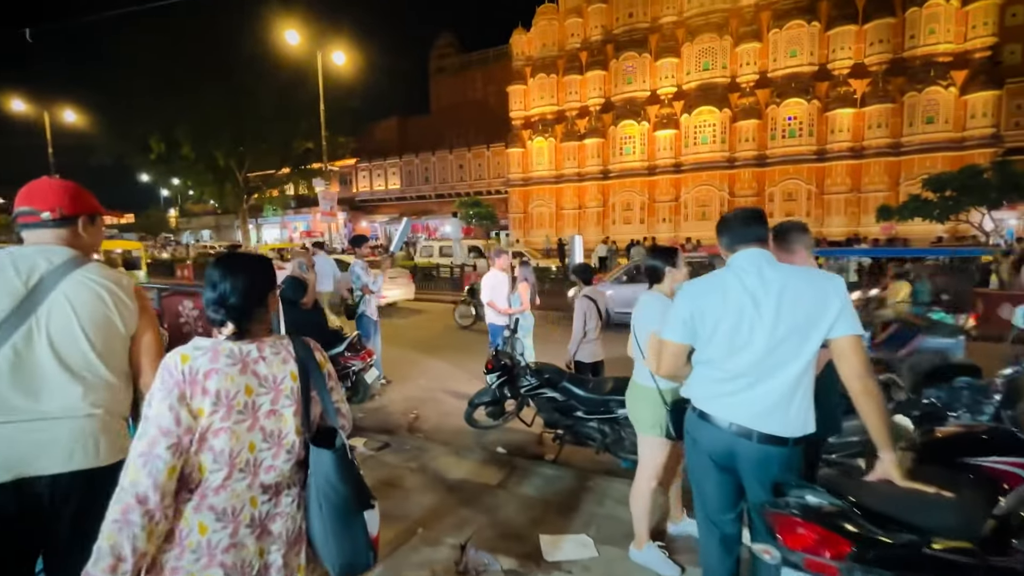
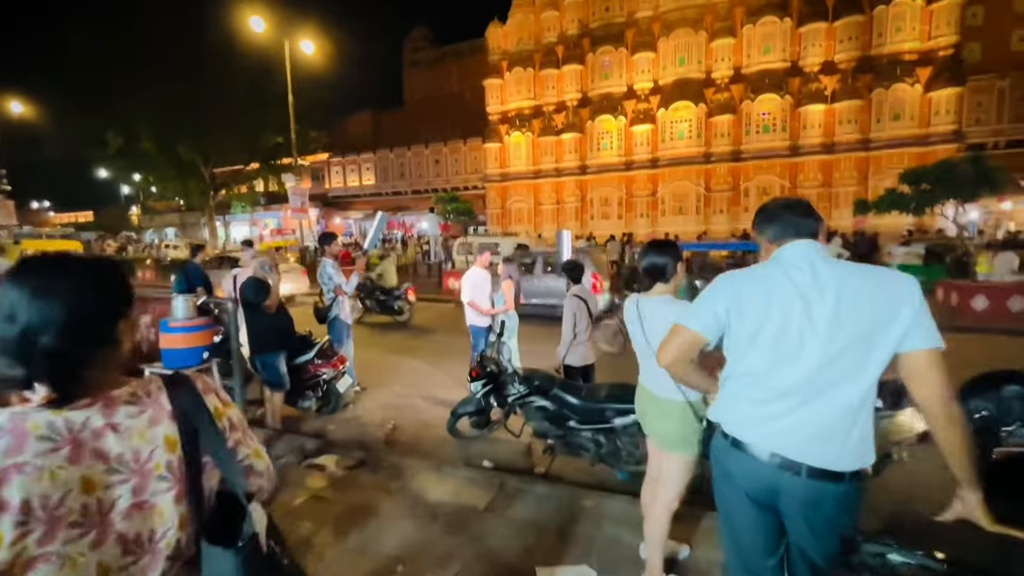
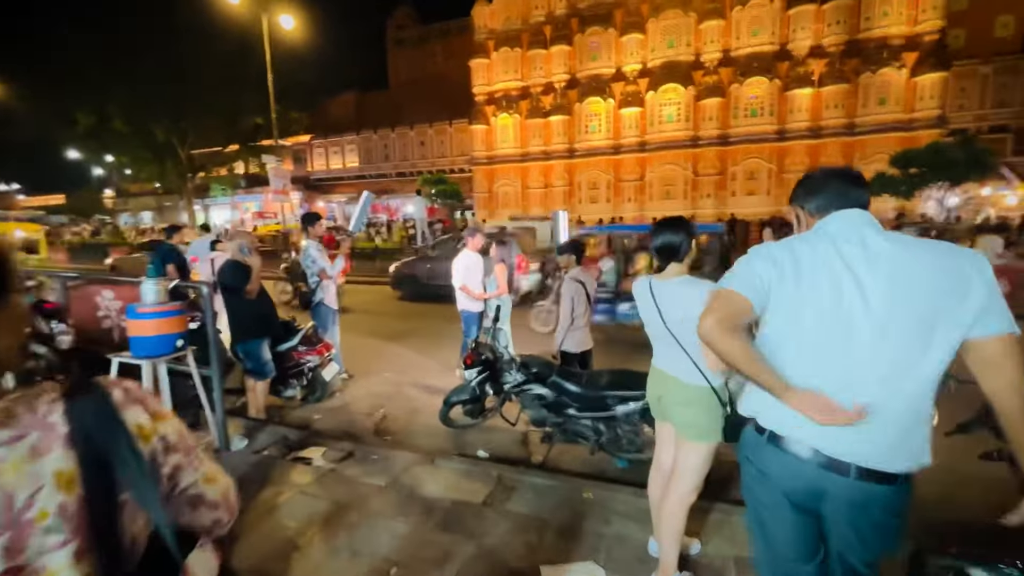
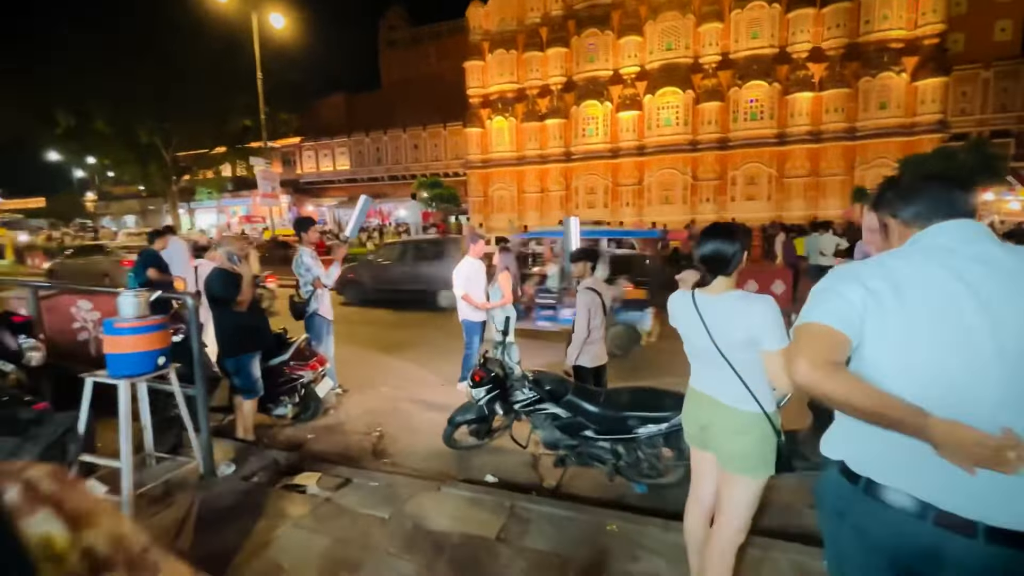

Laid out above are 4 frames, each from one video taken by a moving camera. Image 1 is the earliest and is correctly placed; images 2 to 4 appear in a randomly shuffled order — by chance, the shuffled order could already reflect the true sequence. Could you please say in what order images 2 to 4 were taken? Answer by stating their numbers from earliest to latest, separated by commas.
2, 3, 4
